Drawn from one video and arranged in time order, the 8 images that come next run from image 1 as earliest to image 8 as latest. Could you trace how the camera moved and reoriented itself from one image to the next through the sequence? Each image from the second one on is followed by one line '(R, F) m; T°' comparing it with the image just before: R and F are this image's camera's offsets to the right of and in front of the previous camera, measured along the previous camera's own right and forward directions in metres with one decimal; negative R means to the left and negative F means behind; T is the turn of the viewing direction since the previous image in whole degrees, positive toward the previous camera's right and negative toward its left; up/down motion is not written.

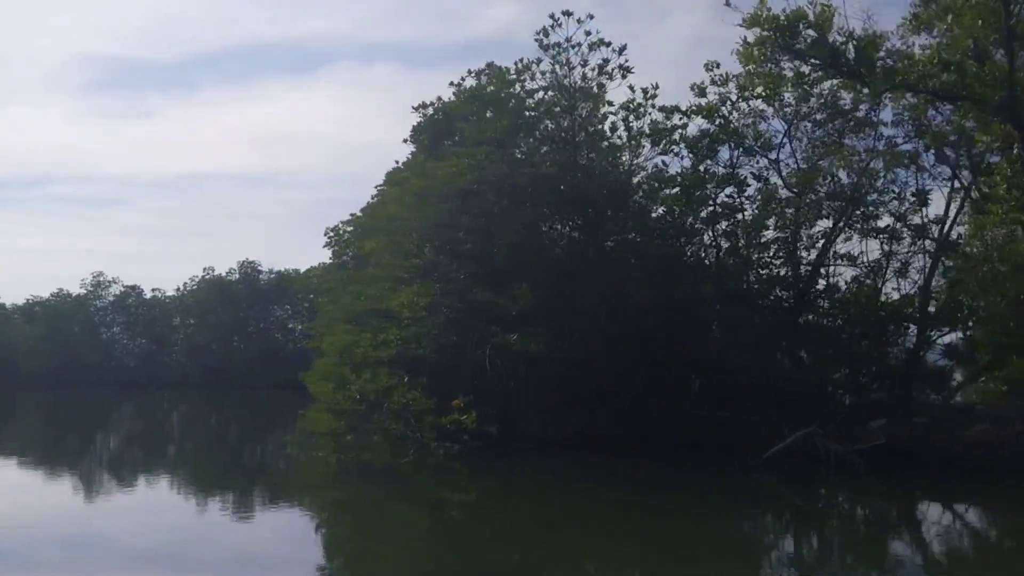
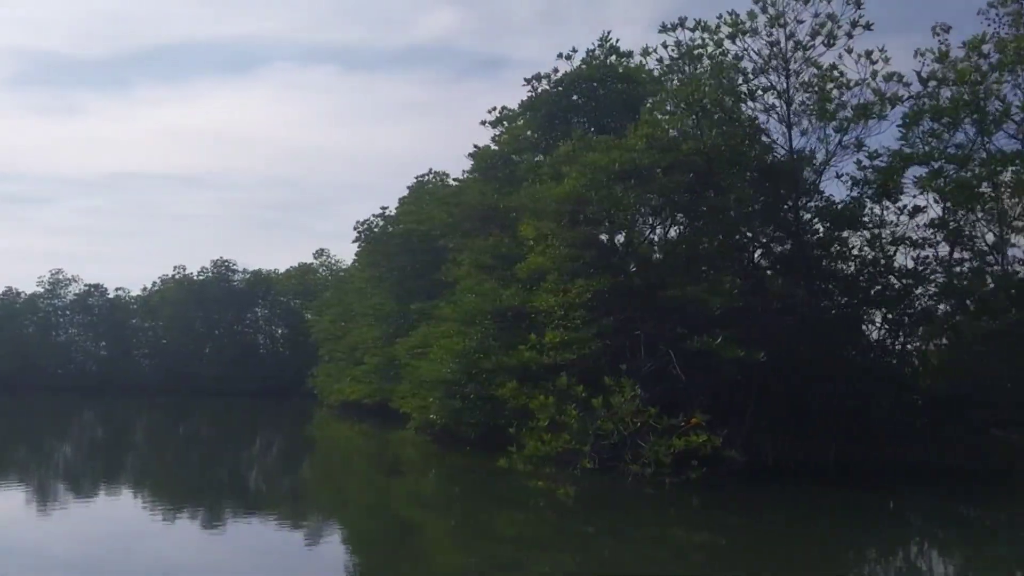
(-3.7, +2.7) m; +4°
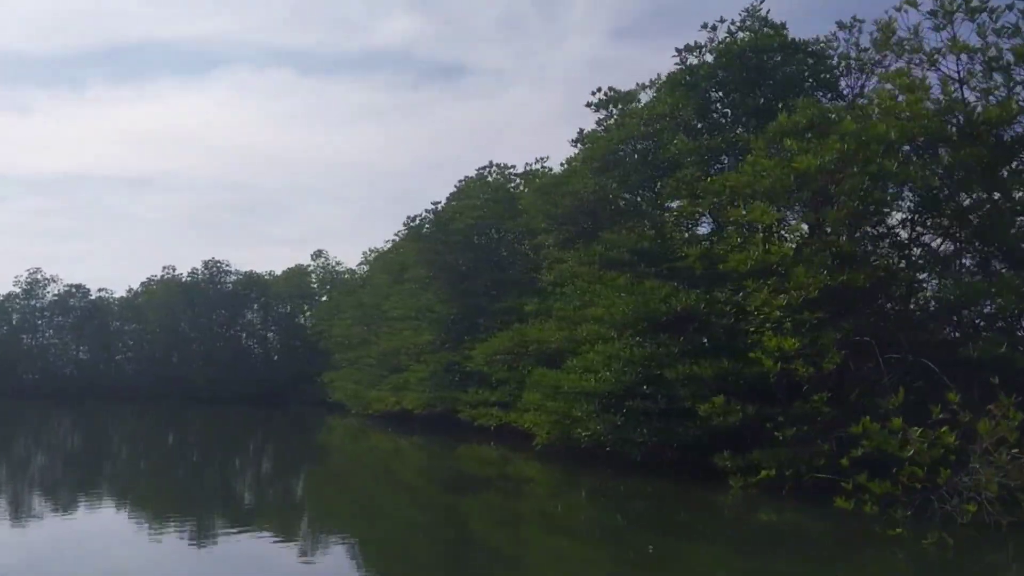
(-3.3, +2.4) m; +3°
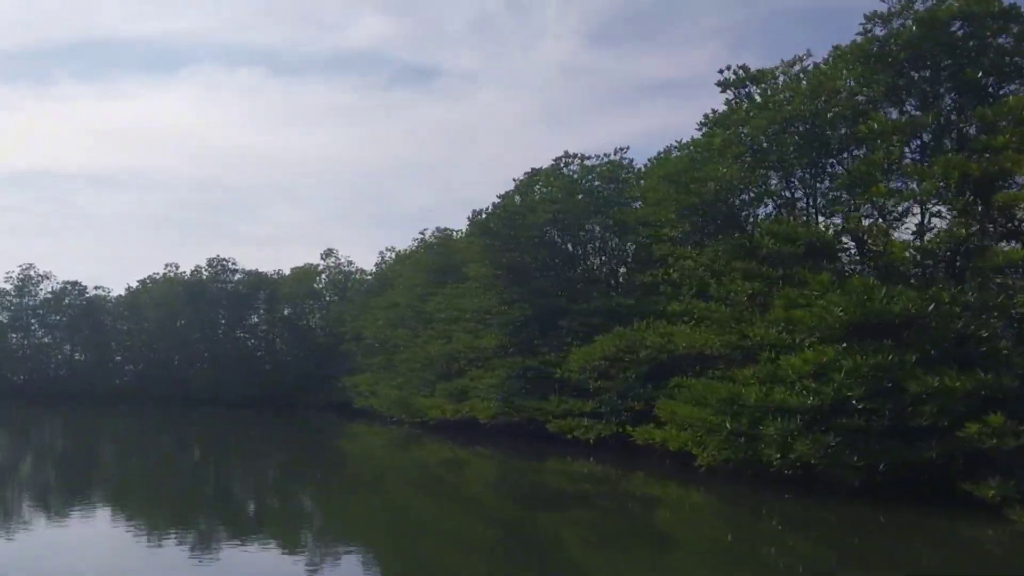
(-2.9, +2.2) m; +2°
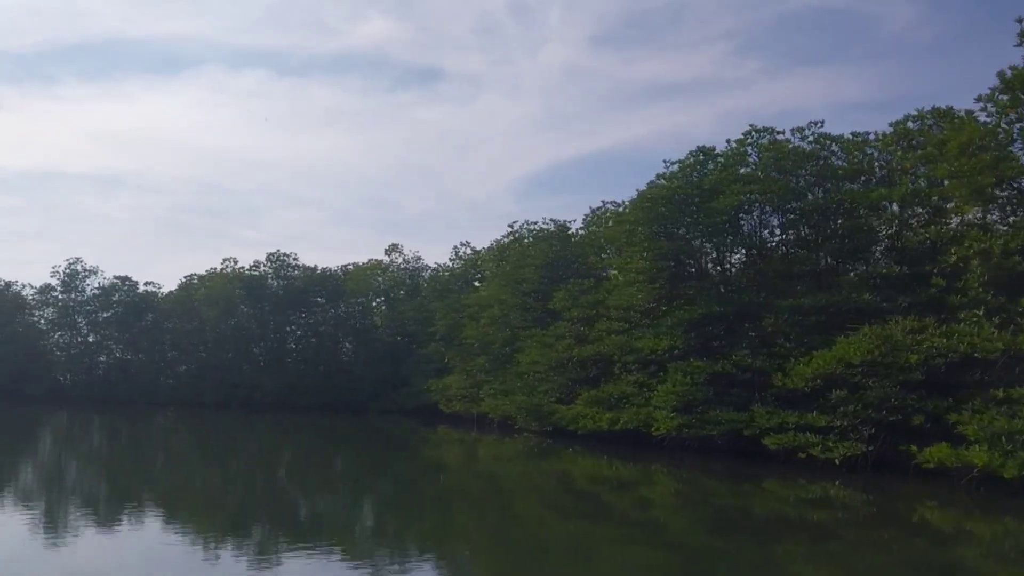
(-4.3, +3.2) m; 0°
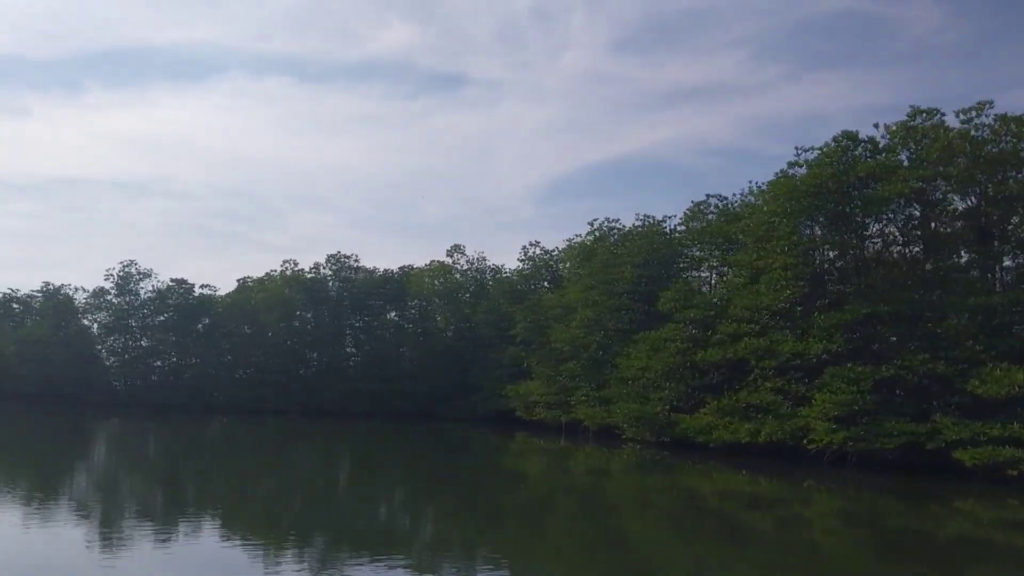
(-2.5, +2.0) m; -1°
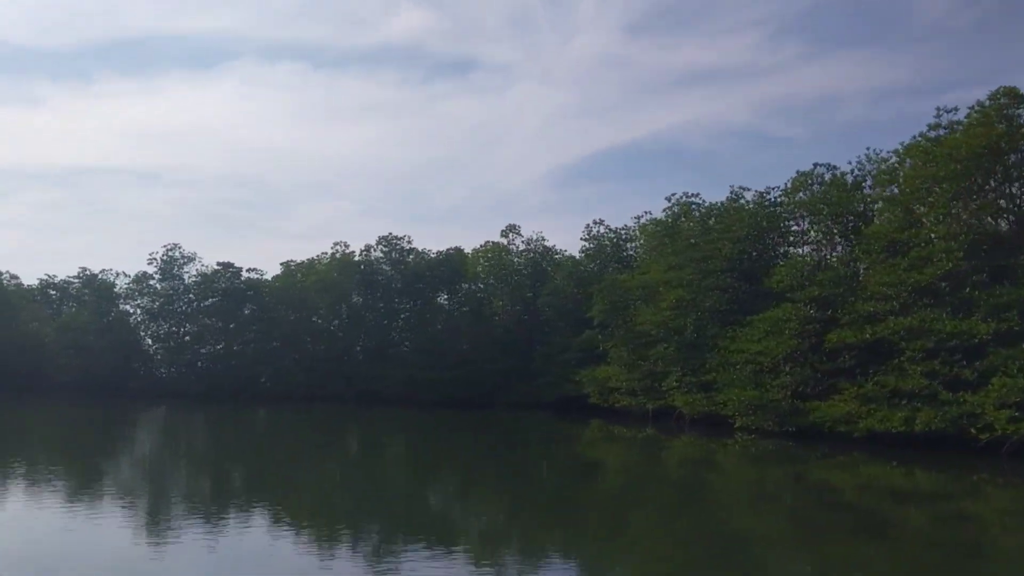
(-2.5, +2.0) m; -1°
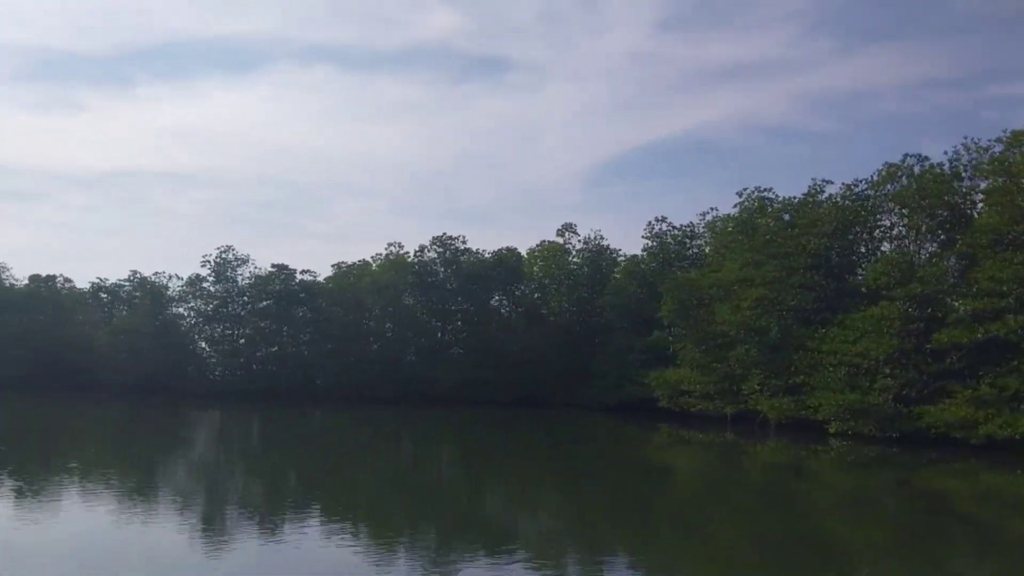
(-1.3, +1.0) m; -2°
